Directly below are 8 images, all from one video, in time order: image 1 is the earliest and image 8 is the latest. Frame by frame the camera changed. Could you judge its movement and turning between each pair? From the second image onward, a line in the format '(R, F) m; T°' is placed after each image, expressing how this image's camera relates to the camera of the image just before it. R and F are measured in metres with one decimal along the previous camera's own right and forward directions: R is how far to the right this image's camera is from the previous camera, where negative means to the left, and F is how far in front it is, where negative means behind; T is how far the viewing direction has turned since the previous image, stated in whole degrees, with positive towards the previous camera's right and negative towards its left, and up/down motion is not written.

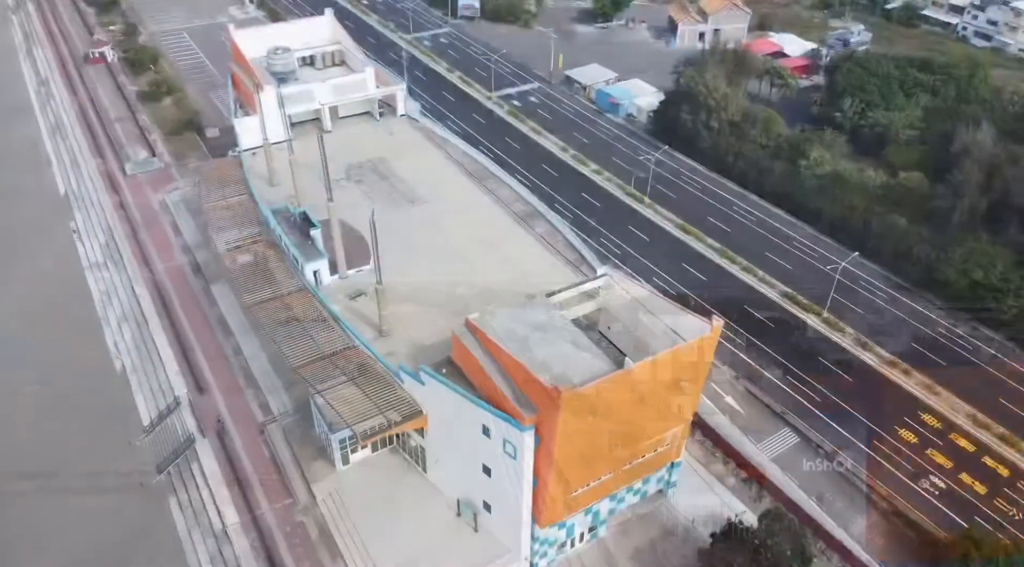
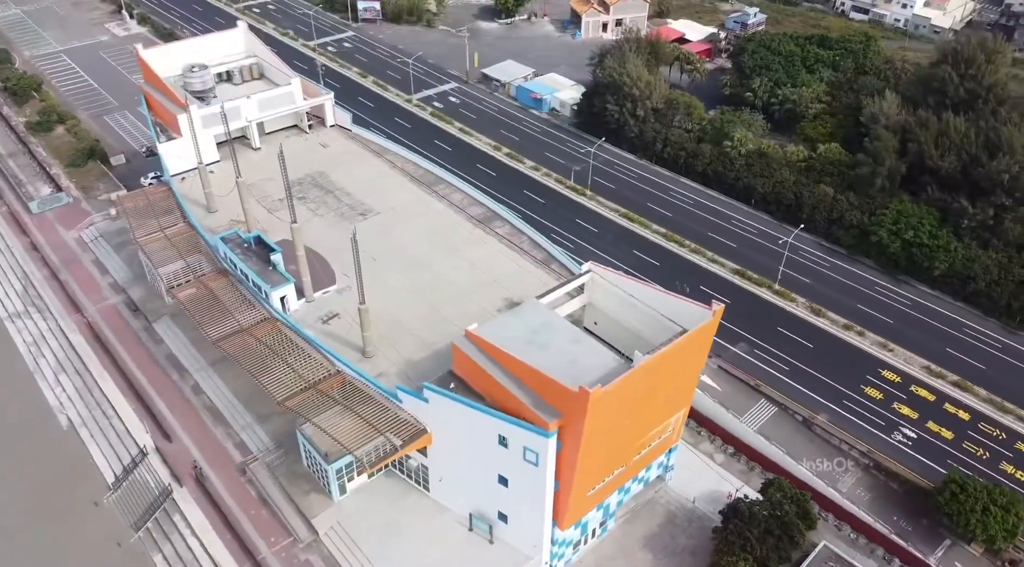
(-4.3, +0.7) m; +8°
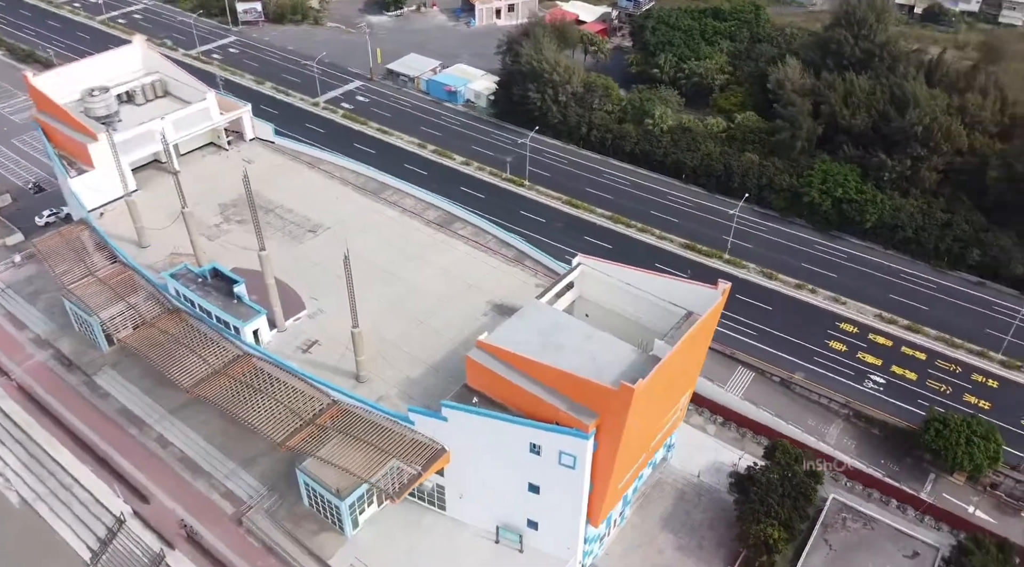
(-5.2, +1.3) m; +9°
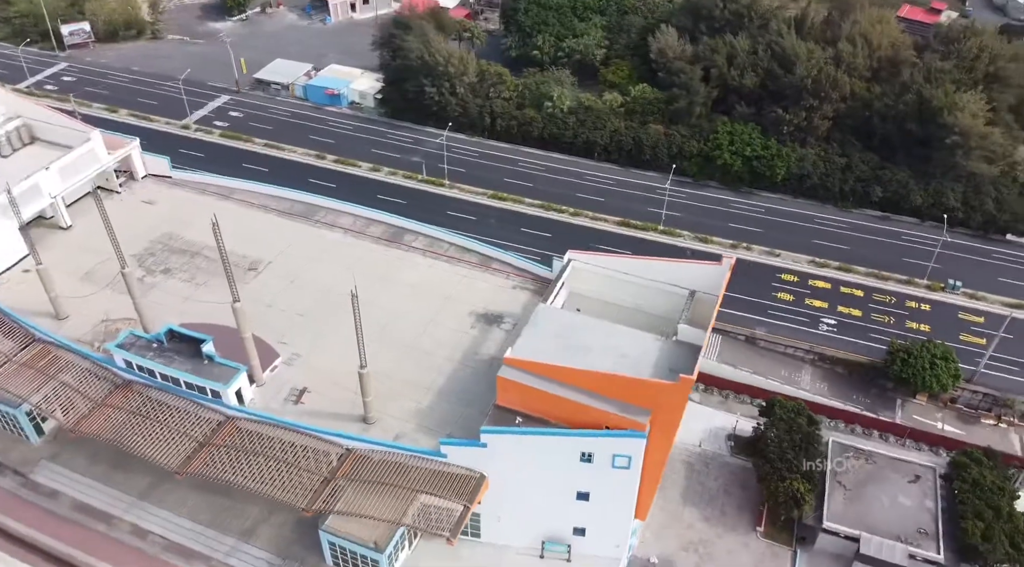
(-6.8, +1.9) m; +12°
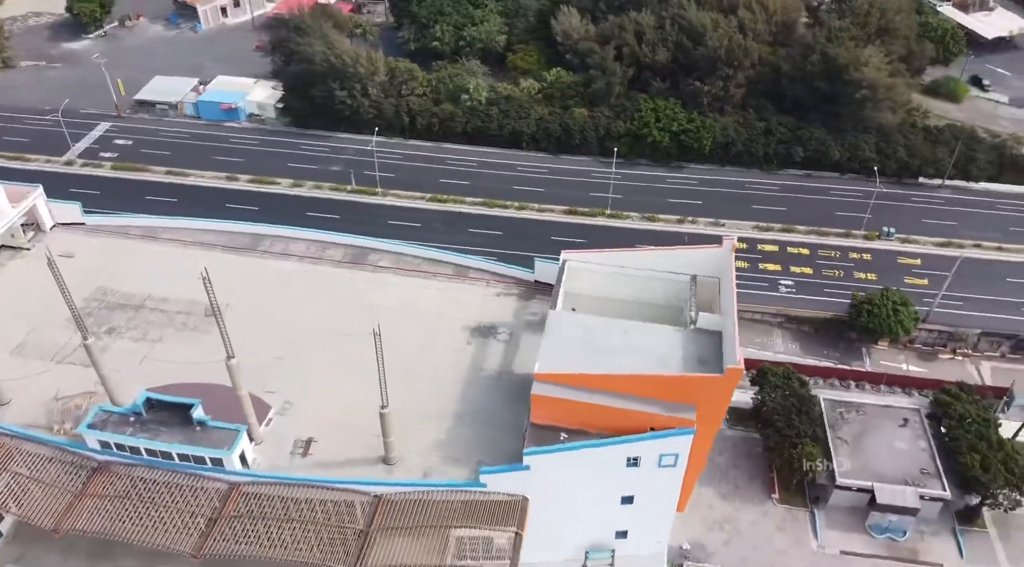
(-5.5, +1.8) m; +9°
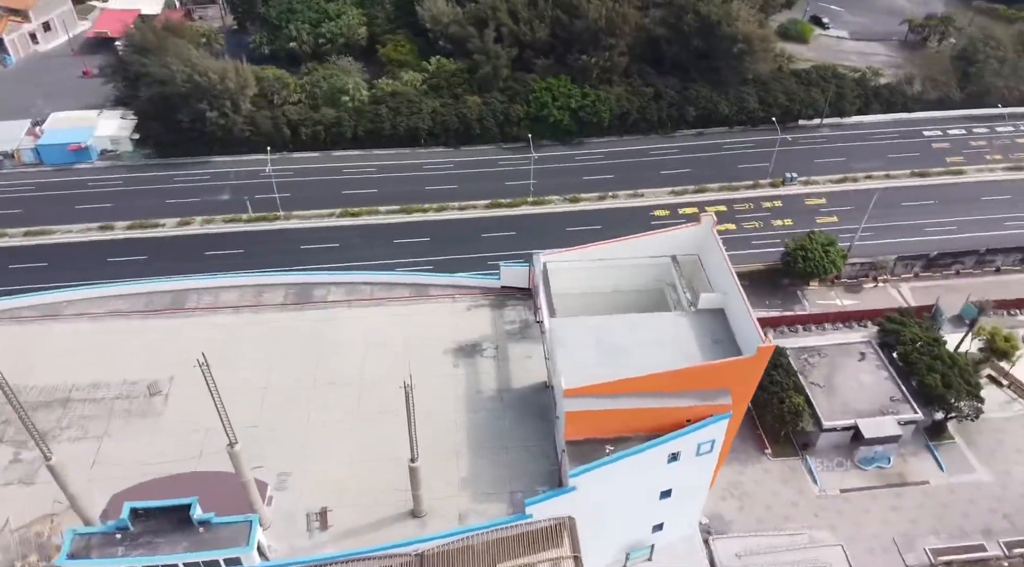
(-5.8, +2.3) m; +11°
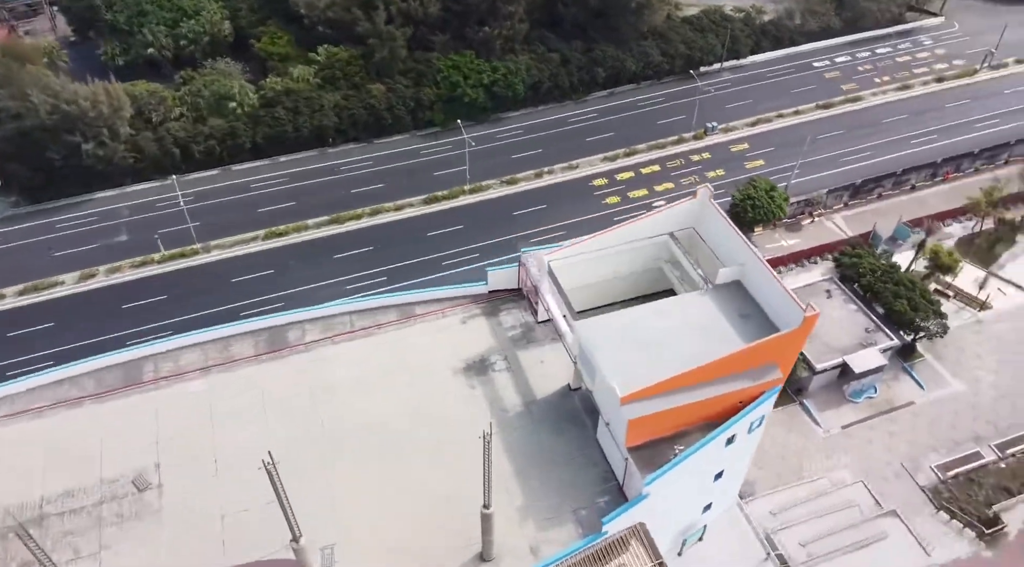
(-5.9, +2.5) m; +10°
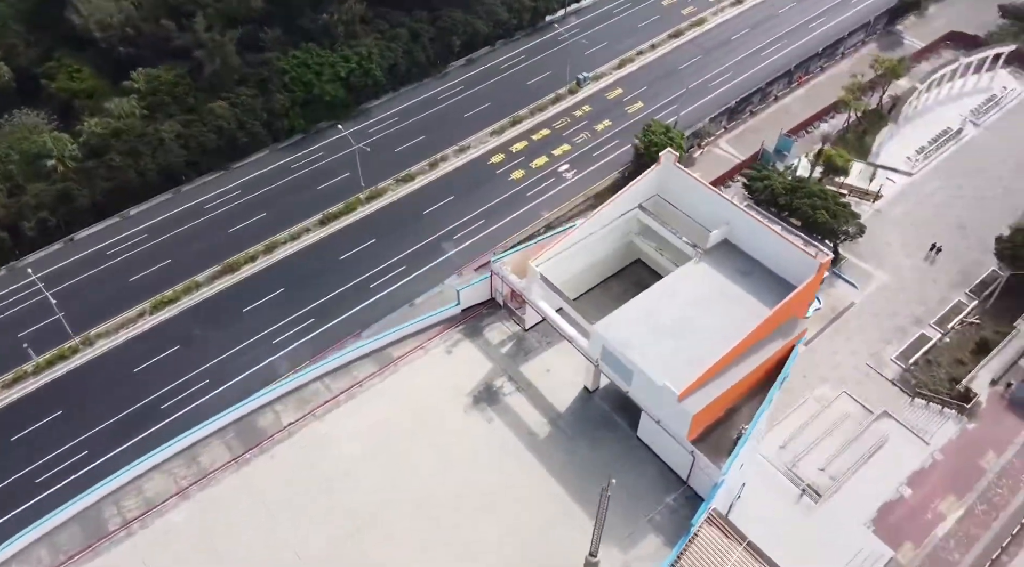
(-6.3, +3.3) m; +13°
